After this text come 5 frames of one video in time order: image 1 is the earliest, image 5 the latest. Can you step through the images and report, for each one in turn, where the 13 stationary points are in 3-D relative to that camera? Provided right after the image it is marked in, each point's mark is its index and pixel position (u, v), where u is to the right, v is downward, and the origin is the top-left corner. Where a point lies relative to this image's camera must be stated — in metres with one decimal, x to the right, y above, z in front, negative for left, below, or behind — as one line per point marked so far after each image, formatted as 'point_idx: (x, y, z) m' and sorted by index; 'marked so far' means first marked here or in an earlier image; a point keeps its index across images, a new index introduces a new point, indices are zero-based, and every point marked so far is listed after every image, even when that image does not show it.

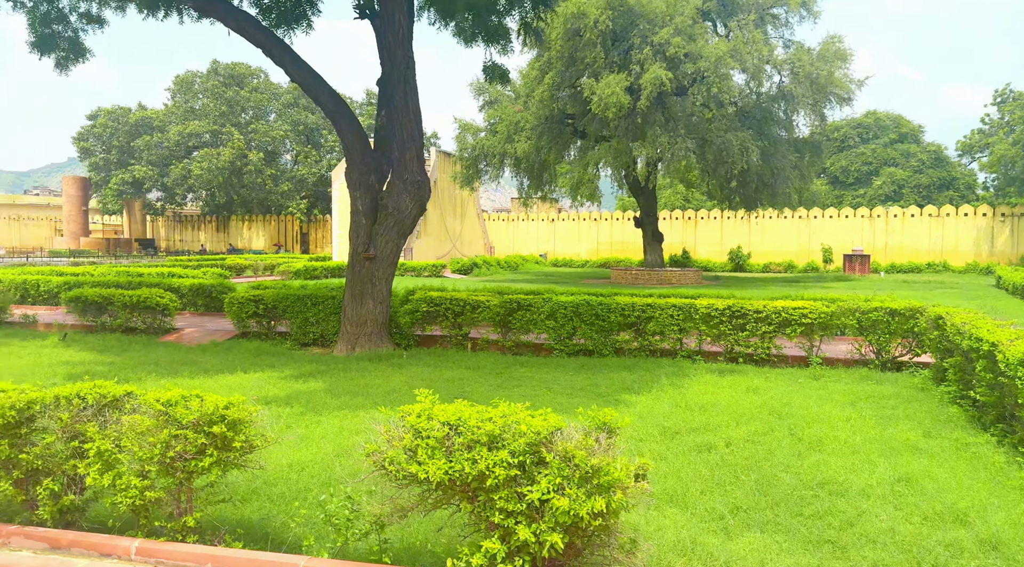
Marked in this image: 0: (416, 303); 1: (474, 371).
0: (-1.3, -0.3, +9.9) m
1: (-0.5, -1.0, +8.4) m
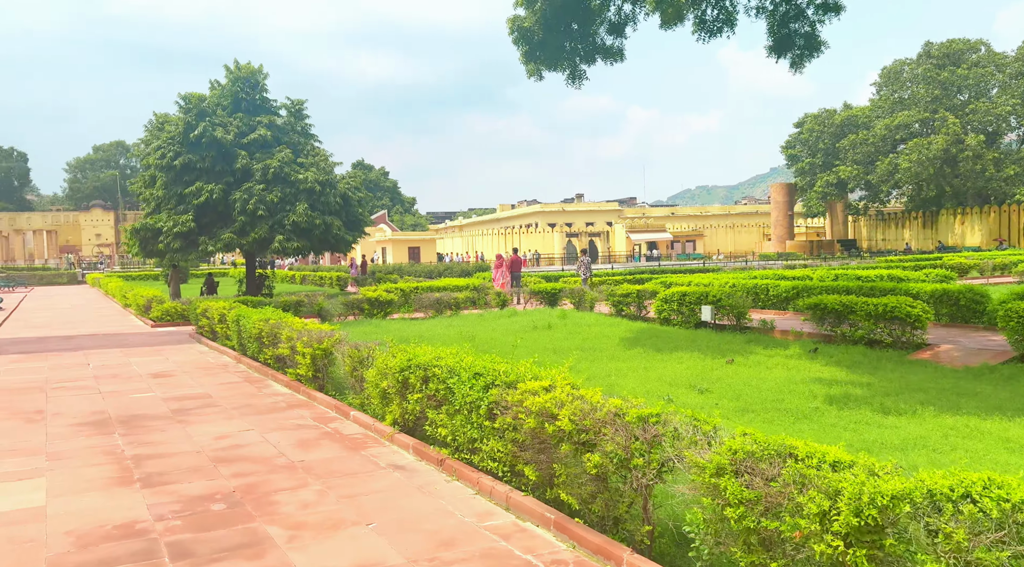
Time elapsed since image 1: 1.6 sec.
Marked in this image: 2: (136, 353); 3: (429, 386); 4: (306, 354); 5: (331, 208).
0: (+6.9, -0.4, +5.6) m
1: (+6.2, -1.1, +4.0) m
2: (-4.8, -0.9, +9.1) m
3: (-0.5, -0.6, +4.3) m
4: (-1.7, -0.6, +6.0) m
5: (-4.6, +1.9, +18.1) m
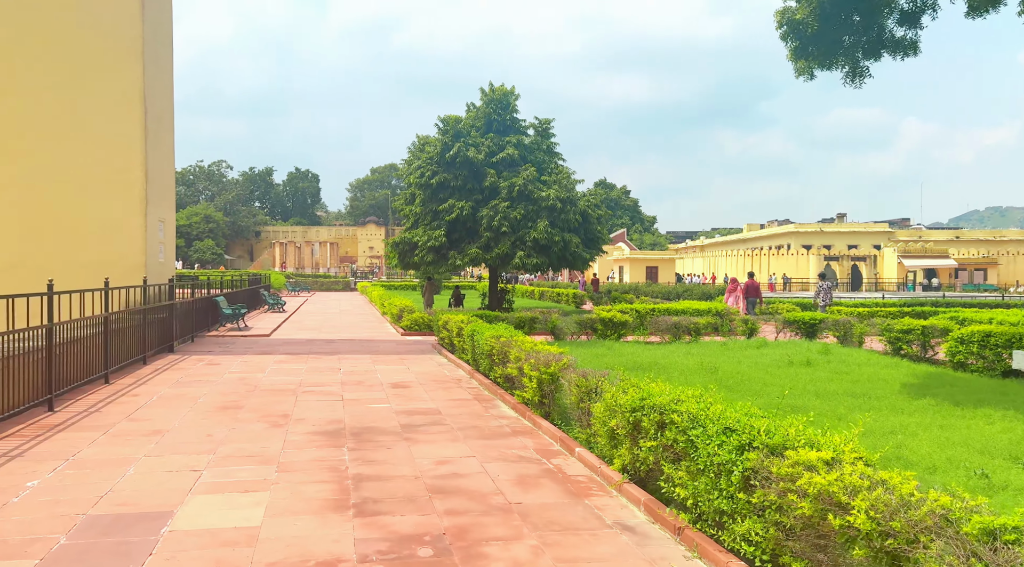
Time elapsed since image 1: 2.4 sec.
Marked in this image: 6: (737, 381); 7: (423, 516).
0: (+8.2, -0.8, +2.5) m
1: (+7.0, -1.5, +1.1) m
2: (-1.7, -1.0, +9.5) m
3: (+0.8, -0.8, +3.6) m
4: (+0.2, -0.7, +5.6) m
5: (+1.5, +1.5, +18.0) m
6: (+2.3, -1.0, +7.3) m
7: (-0.4, -1.1, +3.4) m
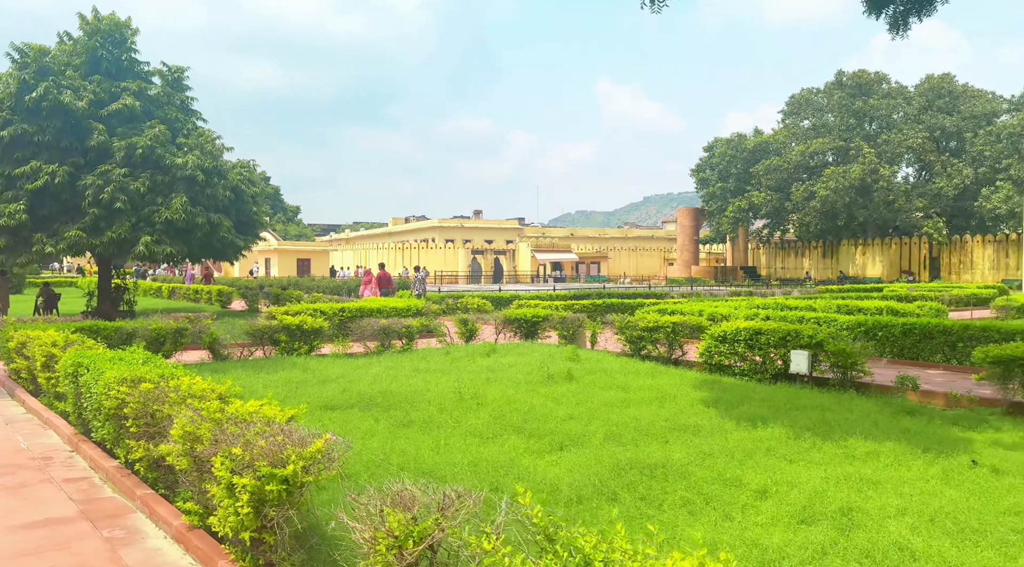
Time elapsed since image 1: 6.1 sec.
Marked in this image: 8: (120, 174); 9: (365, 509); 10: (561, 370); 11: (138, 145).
0: (+7.6, -0.7, +3.5) m
1: (+7.2, -1.4, +1.8) m
2: (-4.5, -1.0, +5.0) m
3: (+0.6, -0.7, +1.0) m
4: (-0.9, -0.7, +2.5) m
5: (-5.7, +1.6, +14.0) m
6: (+0.1, -1.0, +5.0) m
7: (-0.4, -1.1, +0.3) m
8: (-6.7, +1.9, +12.4) m
9: (-0.4, -0.7, +2.1) m
10: (+0.5, -0.9, +7.7) m
11: (-6.6, +2.5, +12.7) m
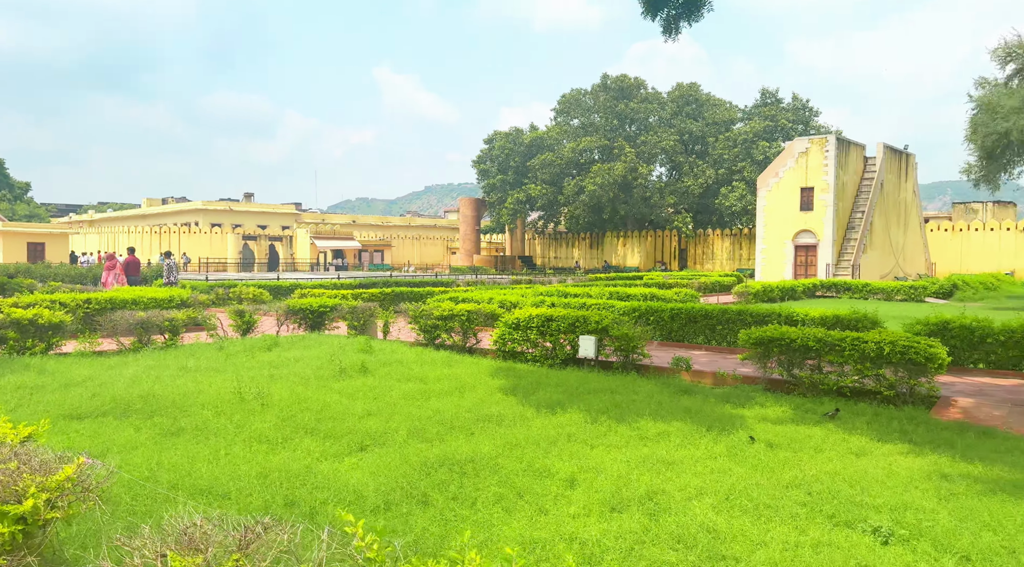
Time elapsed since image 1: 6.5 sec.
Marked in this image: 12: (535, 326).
0: (+6.4, -0.6, +5.4) m
1: (+6.5, -1.4, +3.6) m
2: (-5.6, -0.9, +3.3) m
3: (+0.4, -0.7, +0.9) m
4: (-1.5, -0.7, +1.9) m
5: (-9.4, +1.8, +11.4) m
6: (-1.2, -0.9, +4.6) m
7: (-0.3, -1.1, -0.1) m
8: (-9.9, +2.1, +9.6) m
9: (-0.9, -0.6, +1.7) m
10: (-1.7, -0.8, +7.3) m
11: (-9.9, +2.7, +9.9) m
12: (+0.1, -0.5, +8.2) m
